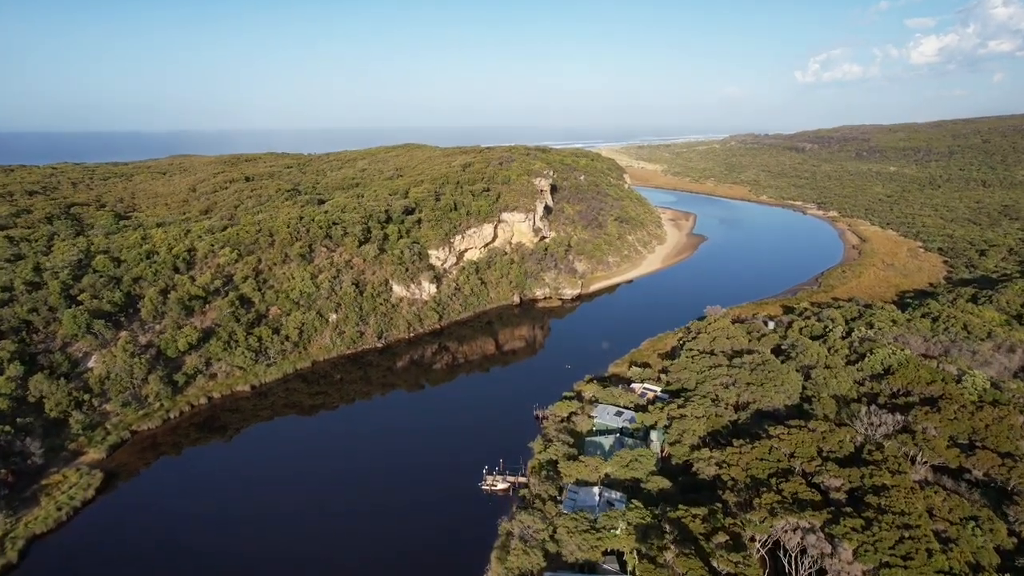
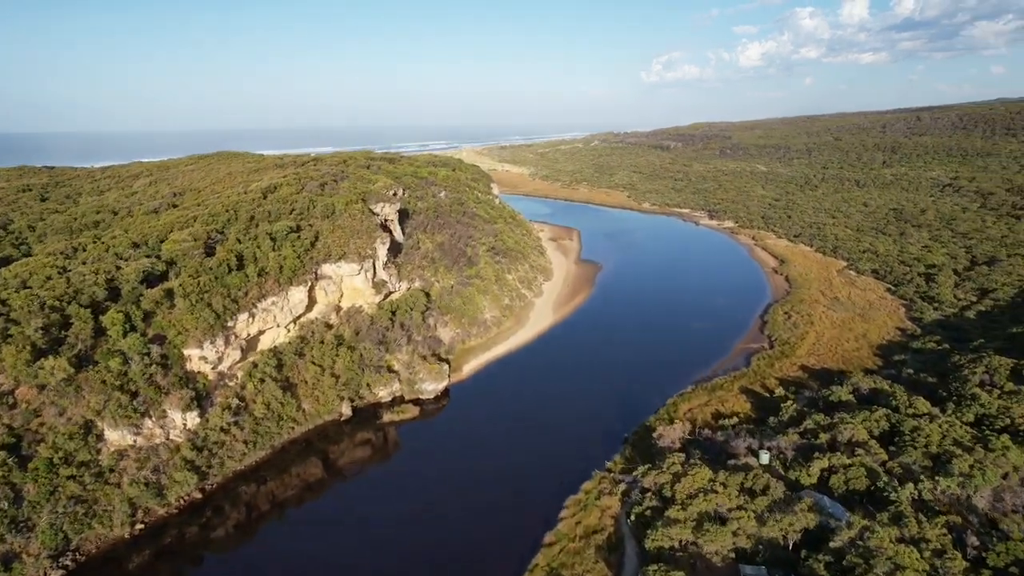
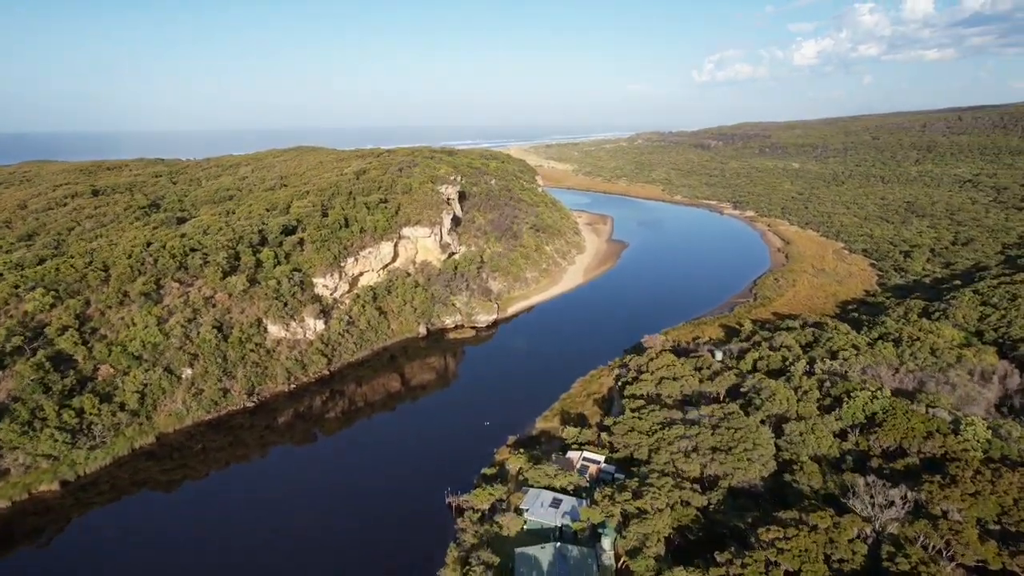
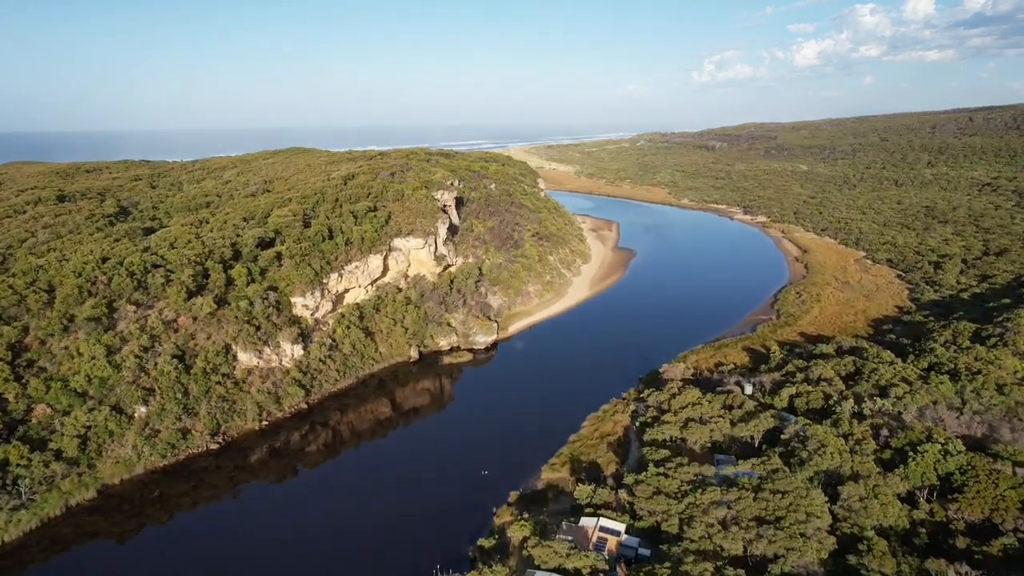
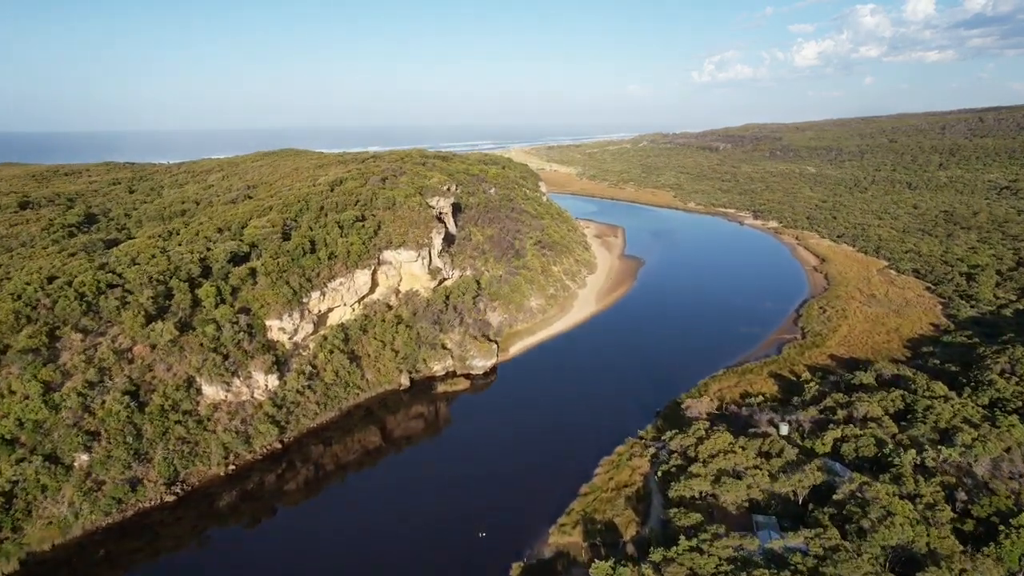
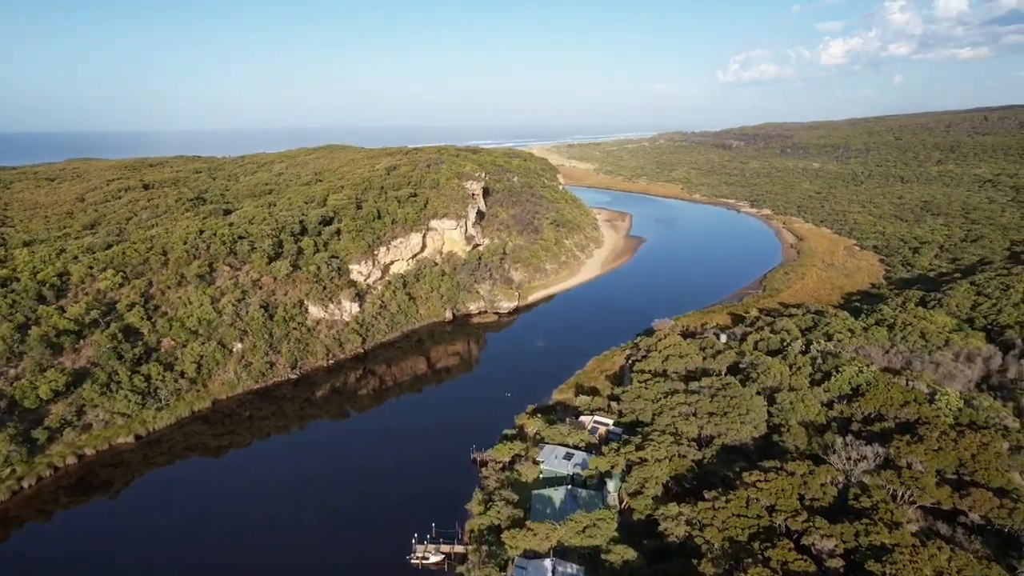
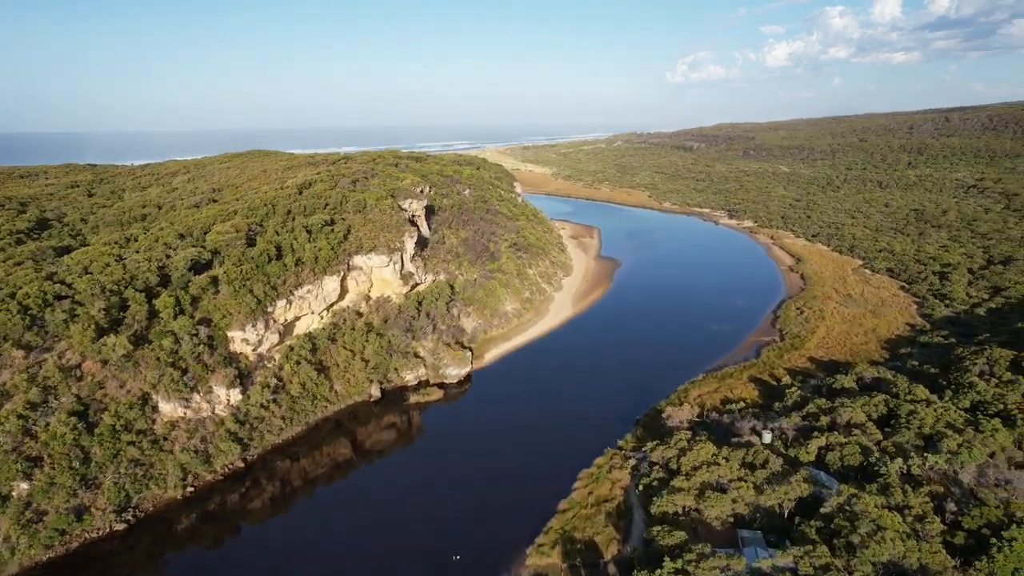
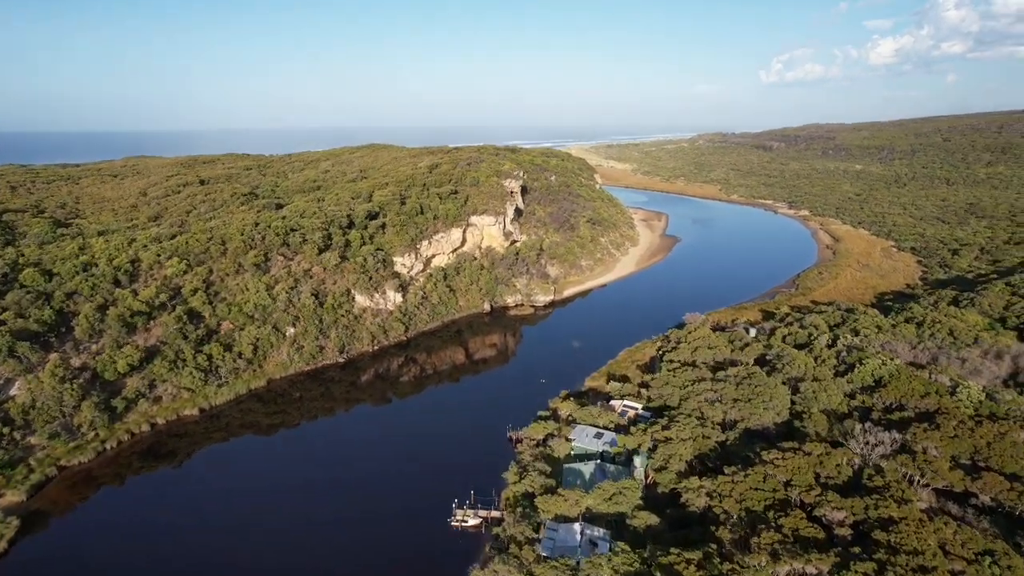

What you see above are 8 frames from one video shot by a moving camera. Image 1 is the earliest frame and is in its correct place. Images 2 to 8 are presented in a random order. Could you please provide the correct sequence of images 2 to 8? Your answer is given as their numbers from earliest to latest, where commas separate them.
8, 6, 3, 4, 5, 7, 2
